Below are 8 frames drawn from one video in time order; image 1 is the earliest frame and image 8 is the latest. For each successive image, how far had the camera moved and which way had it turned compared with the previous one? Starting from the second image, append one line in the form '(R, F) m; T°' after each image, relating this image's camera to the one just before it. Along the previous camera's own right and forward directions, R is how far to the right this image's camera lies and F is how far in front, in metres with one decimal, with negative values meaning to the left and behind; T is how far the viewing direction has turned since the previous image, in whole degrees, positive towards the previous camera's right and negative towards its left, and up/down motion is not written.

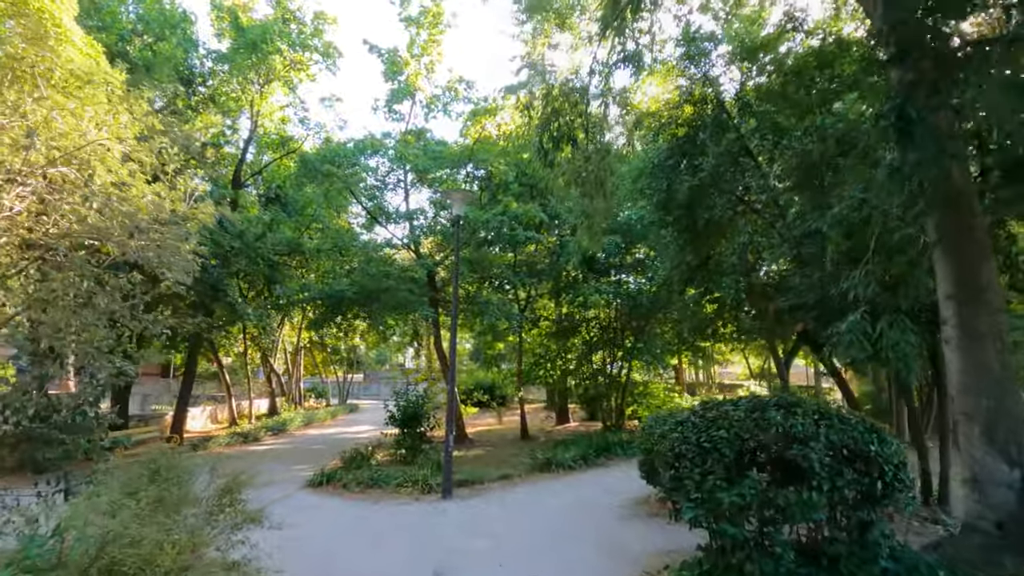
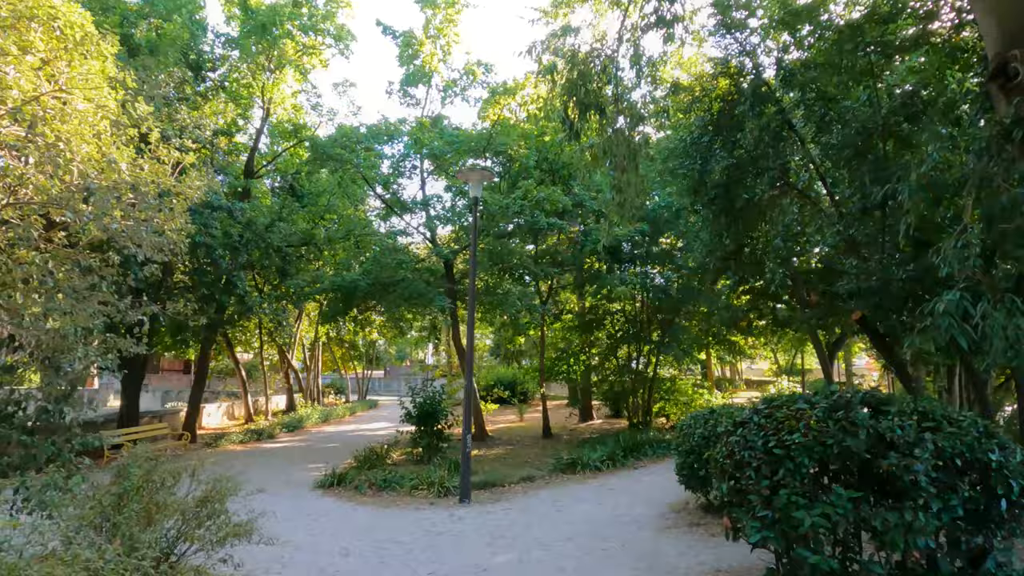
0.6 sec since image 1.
(0.0, +0.7) m; -2°
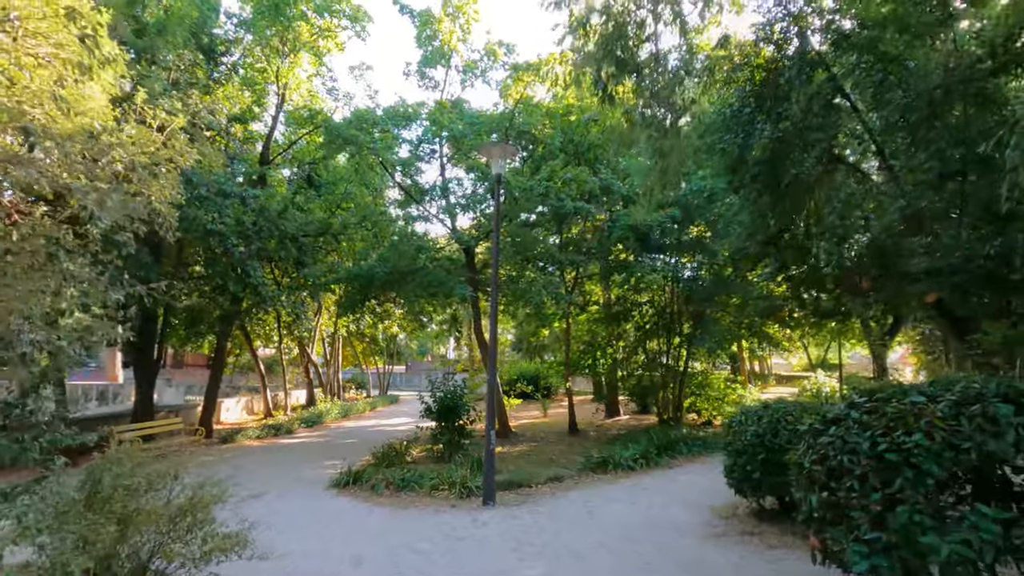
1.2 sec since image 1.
(-0.1, +0.7) m; -2°
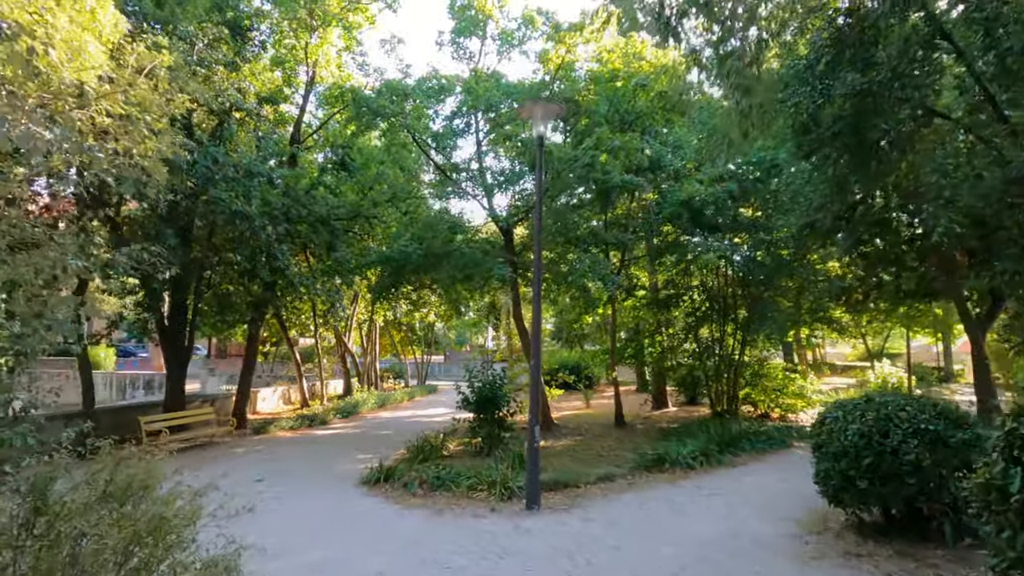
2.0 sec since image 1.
(-0.1, +0.9) m; -4°
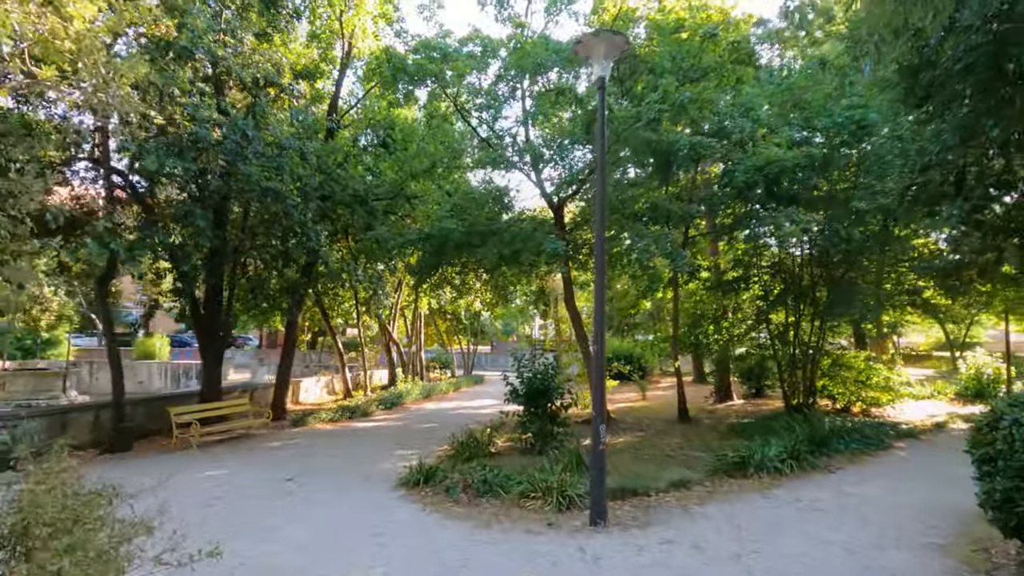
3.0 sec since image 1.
(-0.1, +1.1) m; -4°
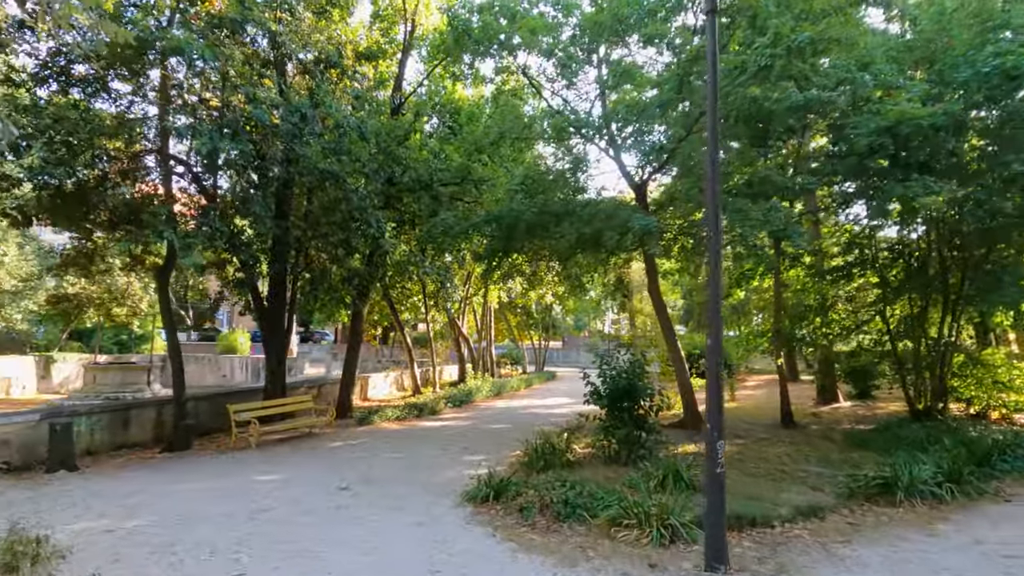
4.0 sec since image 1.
(-0.1, +1.1) m; -7°
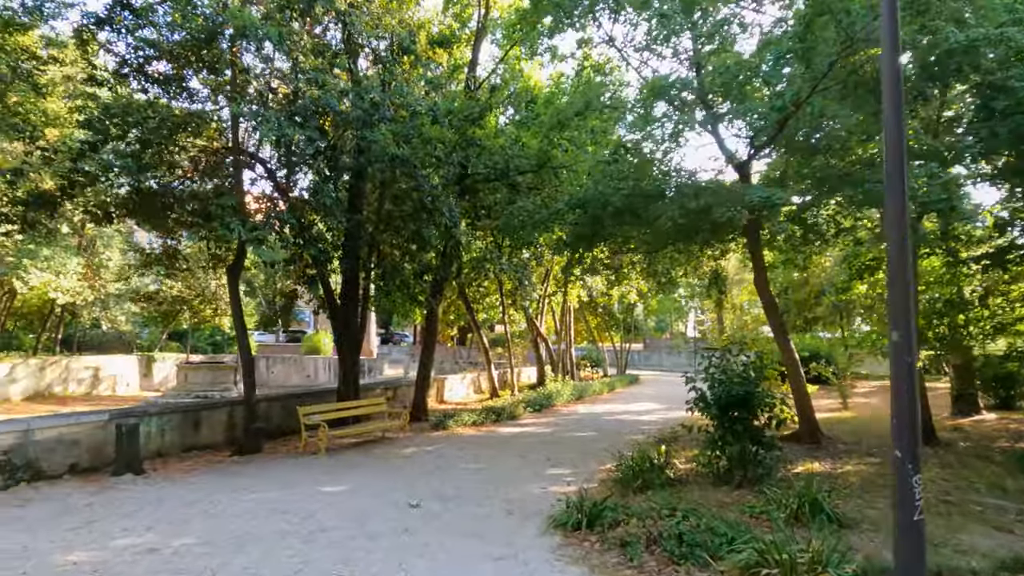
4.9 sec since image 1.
(-0.2, +1.0) m; -7°
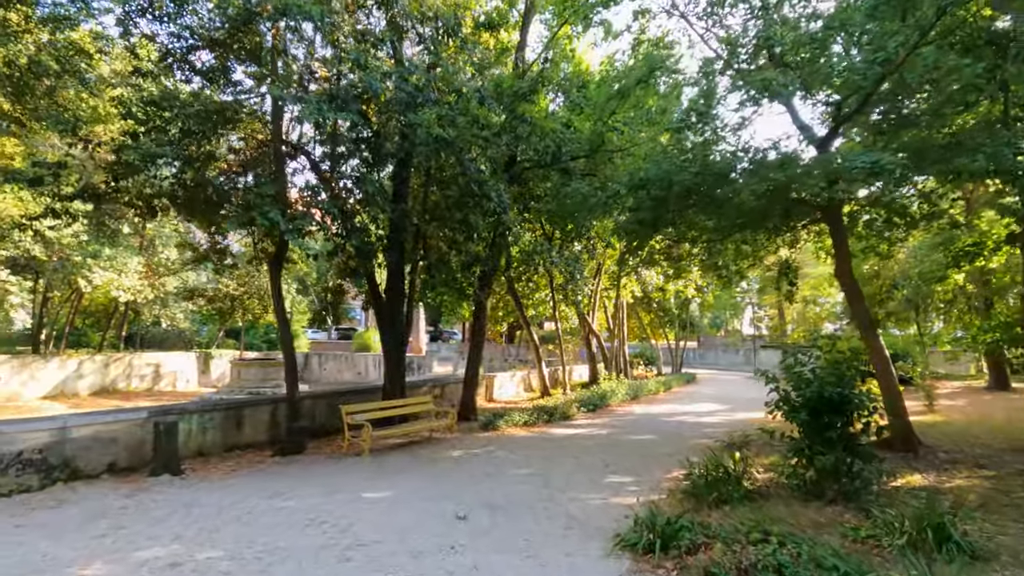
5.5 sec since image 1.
(-0.1, +0.7) m; -5°
